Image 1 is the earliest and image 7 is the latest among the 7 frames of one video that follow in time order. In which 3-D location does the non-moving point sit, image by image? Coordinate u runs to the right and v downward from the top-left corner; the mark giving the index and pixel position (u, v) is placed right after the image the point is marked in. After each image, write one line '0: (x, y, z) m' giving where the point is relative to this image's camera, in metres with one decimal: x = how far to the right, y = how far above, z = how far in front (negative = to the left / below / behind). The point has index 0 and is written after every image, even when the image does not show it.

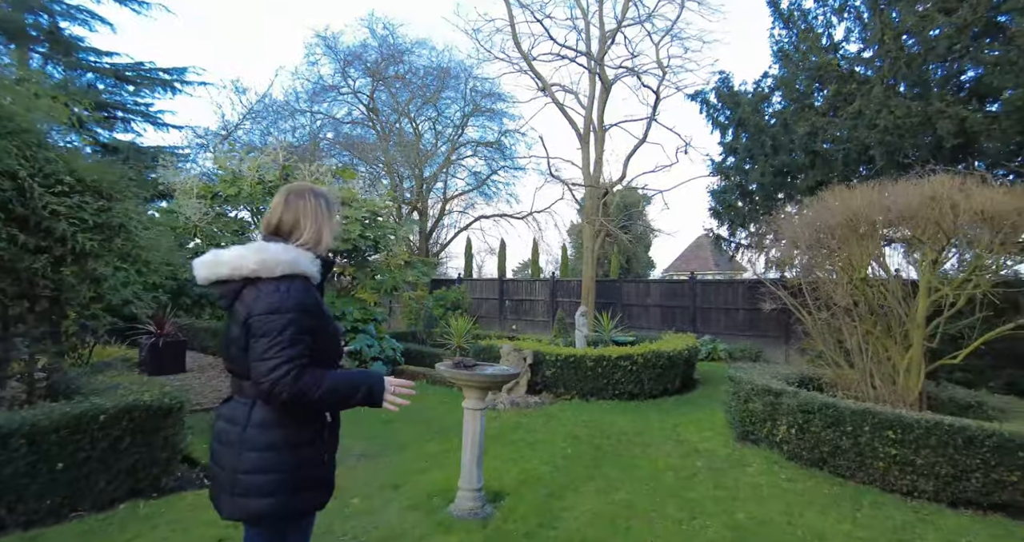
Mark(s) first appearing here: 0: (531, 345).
0: (+0.3, -1.0, +7.2) m
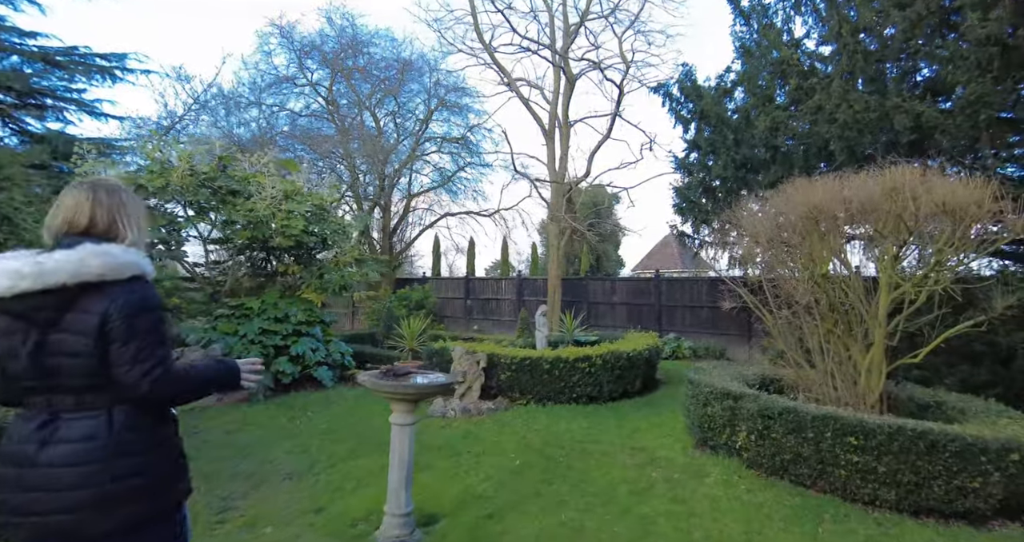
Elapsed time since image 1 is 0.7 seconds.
0: (-0.4, -1.0, +6.9) m
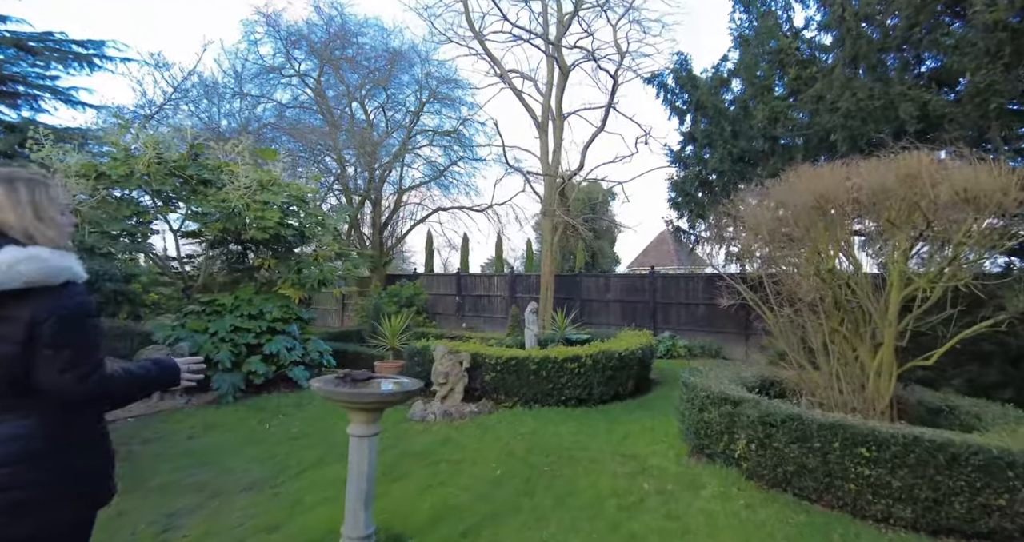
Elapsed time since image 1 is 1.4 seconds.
0: (-0.5, -1.0, +6.5) m
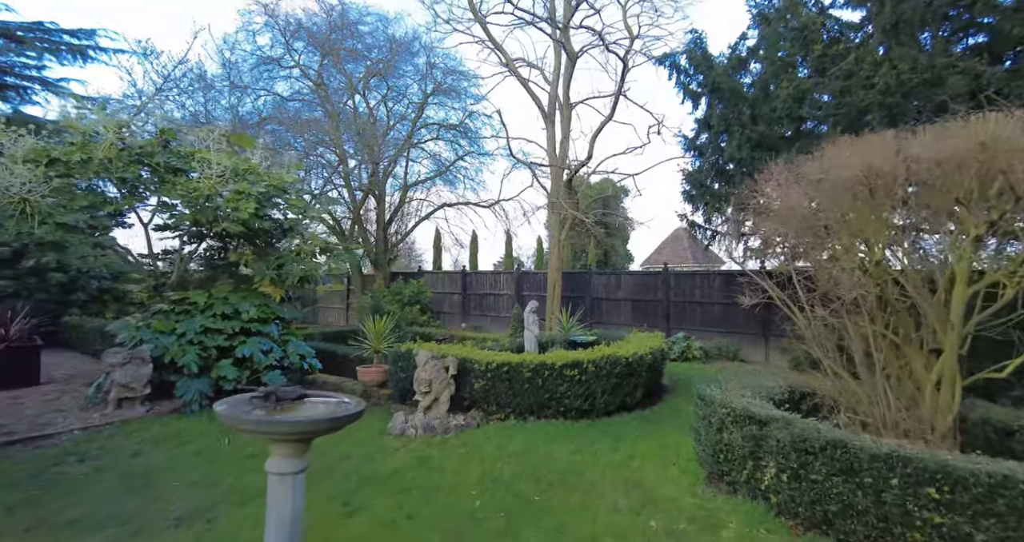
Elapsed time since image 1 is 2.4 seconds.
0: (-0.6, -0.9, +5.8) m
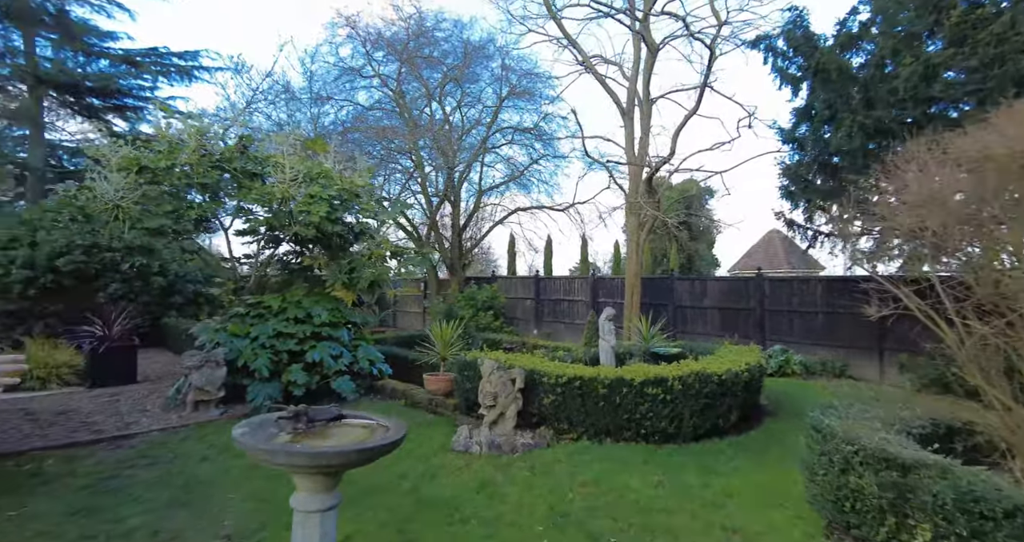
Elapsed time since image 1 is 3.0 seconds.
0: (+0.2, -0.9, +5.4) m
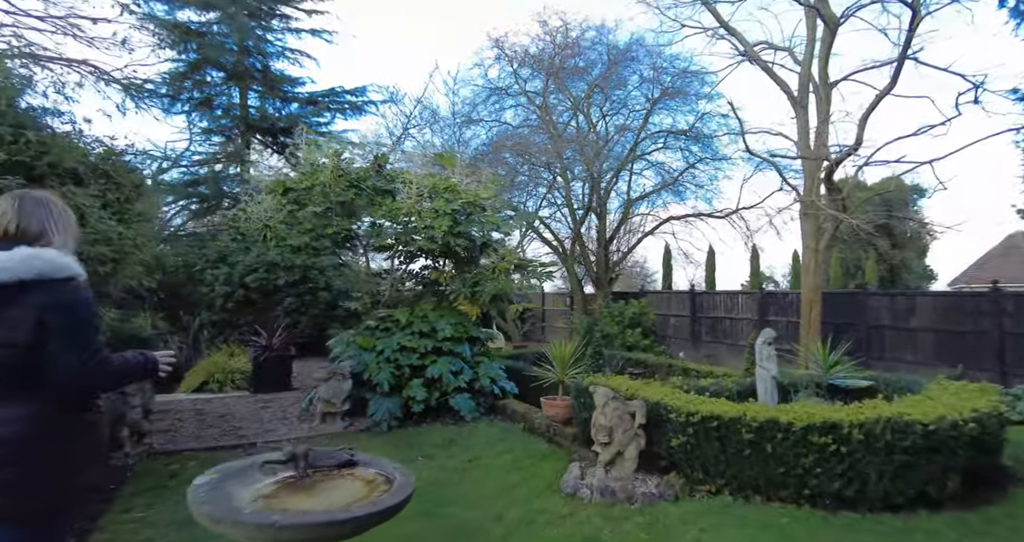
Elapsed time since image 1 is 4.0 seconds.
0: (+1.3, -1.1, +4.6) m
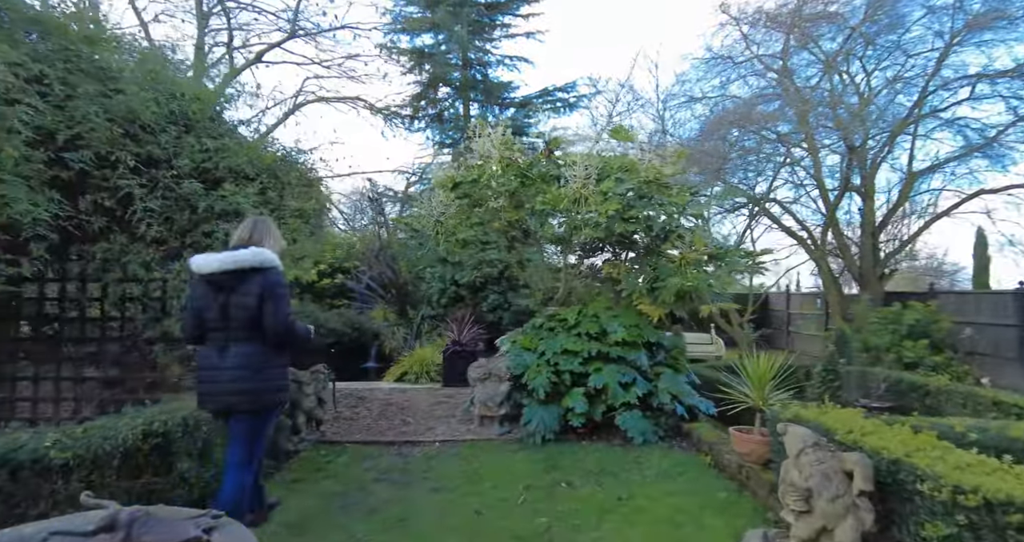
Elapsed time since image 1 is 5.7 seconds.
0: (+2.2, -1.0, +2.9) m
